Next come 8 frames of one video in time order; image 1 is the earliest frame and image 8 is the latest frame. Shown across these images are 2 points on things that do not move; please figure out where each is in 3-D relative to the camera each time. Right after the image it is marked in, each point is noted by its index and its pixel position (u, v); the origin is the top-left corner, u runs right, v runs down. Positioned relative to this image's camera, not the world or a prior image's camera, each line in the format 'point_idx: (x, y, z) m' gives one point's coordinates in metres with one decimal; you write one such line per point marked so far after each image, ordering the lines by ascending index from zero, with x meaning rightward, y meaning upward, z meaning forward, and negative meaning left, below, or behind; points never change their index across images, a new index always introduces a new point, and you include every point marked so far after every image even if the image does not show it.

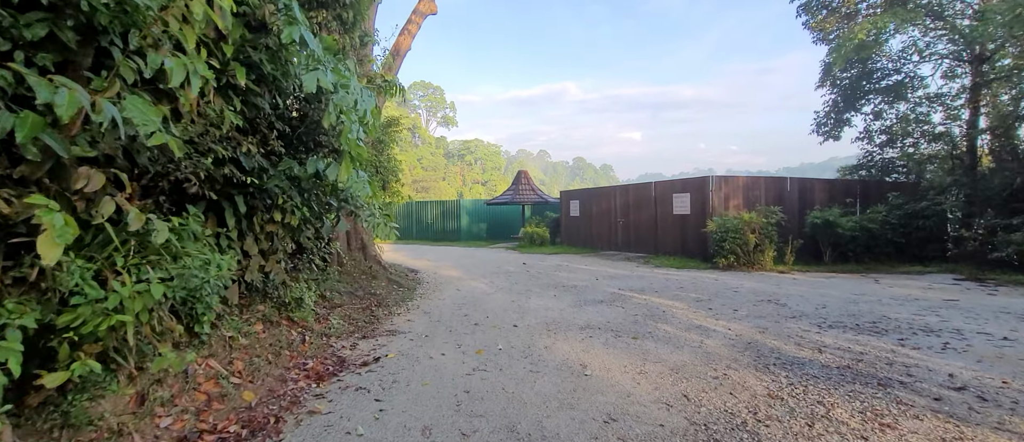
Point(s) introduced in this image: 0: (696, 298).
0: (+2.7, -1.1, +6.8) m
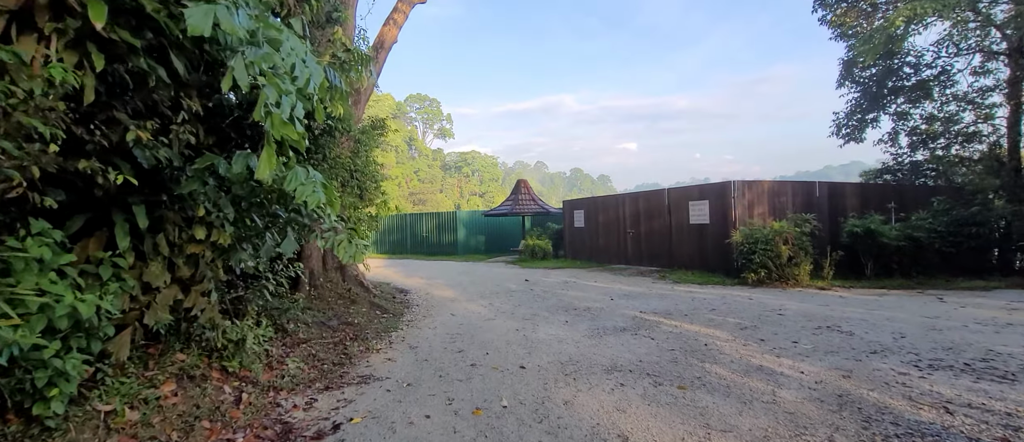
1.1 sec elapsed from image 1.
0: (+2.7, -1.3, +5.7) m
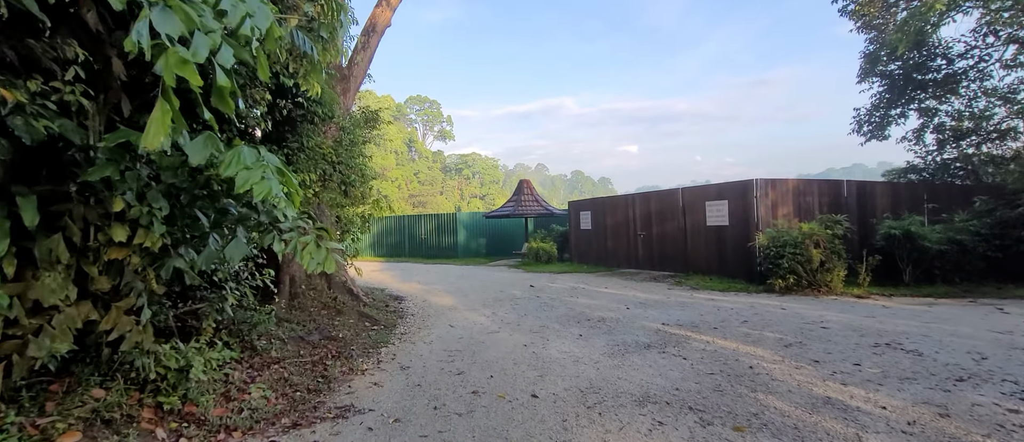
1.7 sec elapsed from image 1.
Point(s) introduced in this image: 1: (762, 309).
0: (+2.8, -1.3, +4.9) m
1: (+3.5, -1.2, +6.7) m
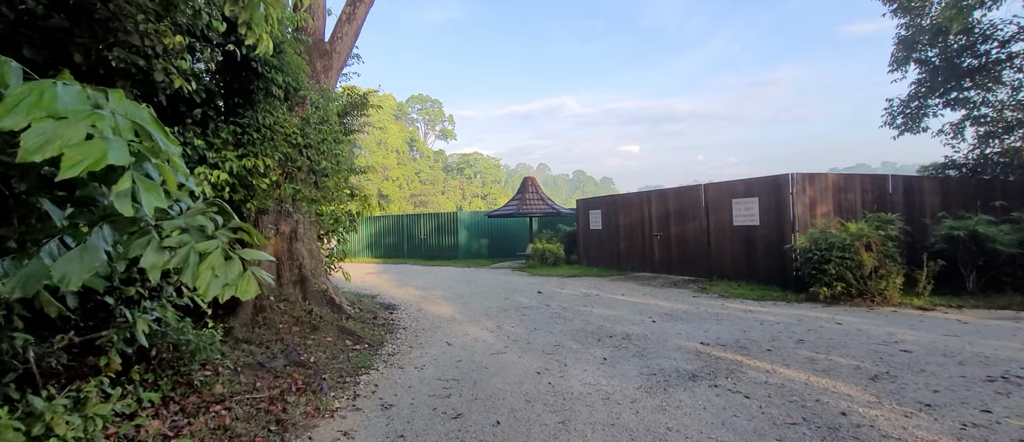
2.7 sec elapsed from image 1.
0: (+2.9, -1.2, +3.9) m
1: (+3.6, -1.2, +5.7) m
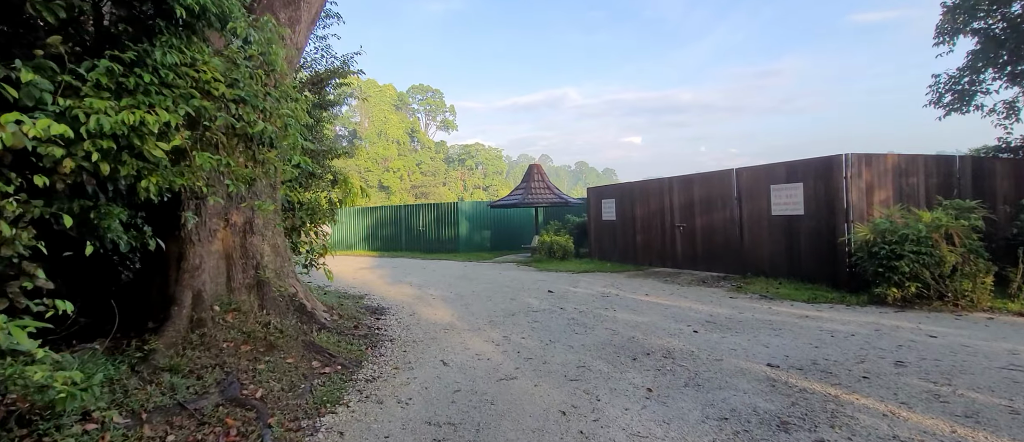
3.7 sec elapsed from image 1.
0: (+3.0, -1.1, +2.8) m
1: (+3.7, -1.1, +4.5) m
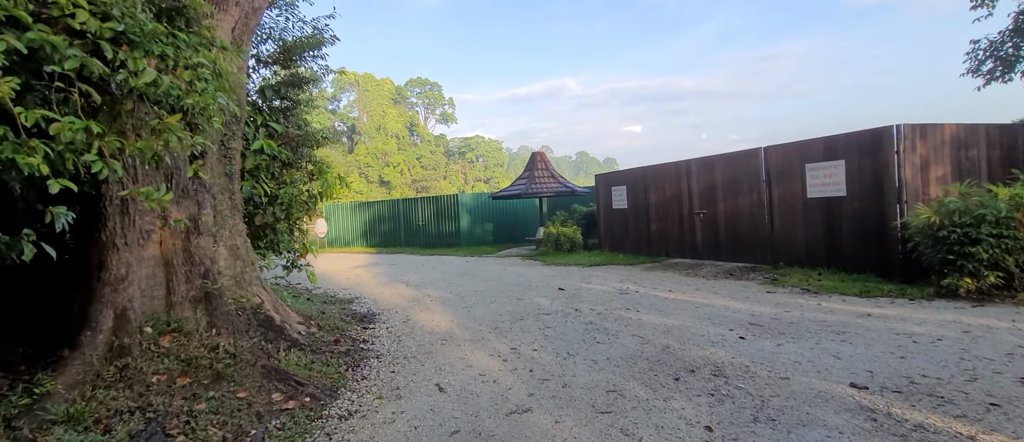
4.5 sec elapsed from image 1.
0: (+3.1, -1.0, +1.9) m
1: (+3.8, -0.9, +3.7) m
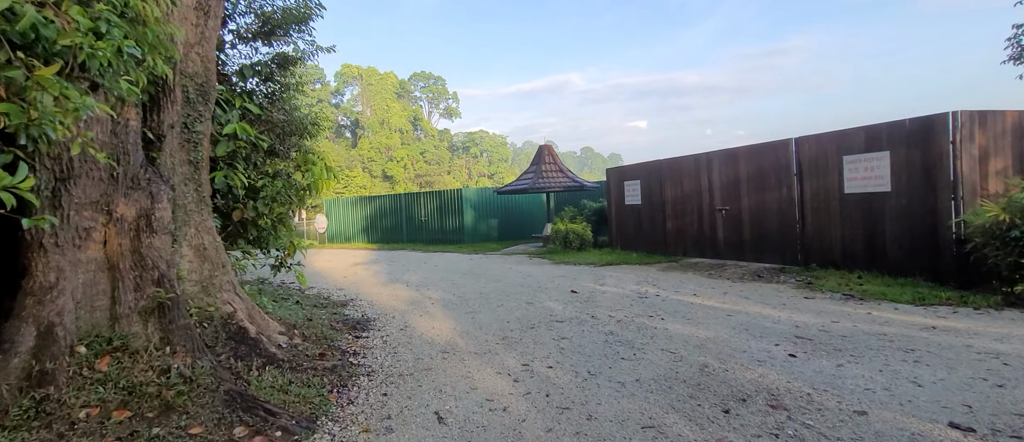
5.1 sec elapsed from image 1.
0: (+3.1, -1.0, +1.3) m
1: (+3.9, -0.9, +3.1) m
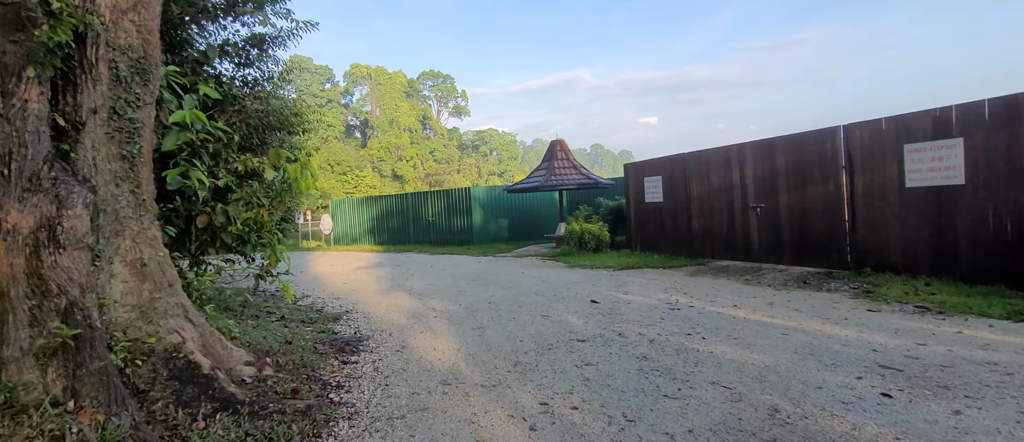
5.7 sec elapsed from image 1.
0: (+3.2, -1.0, +0.5) m
1: (+4.0, -0.9, +2.2) m
